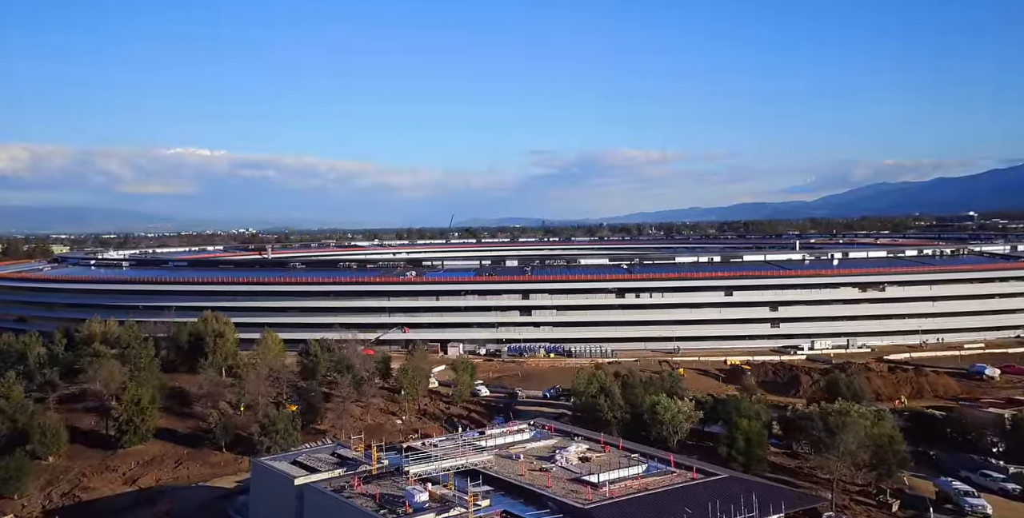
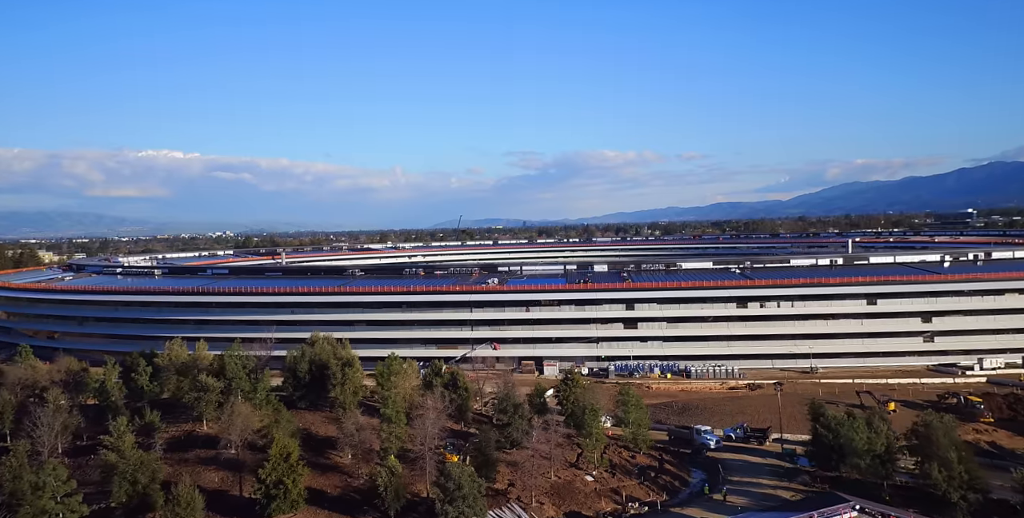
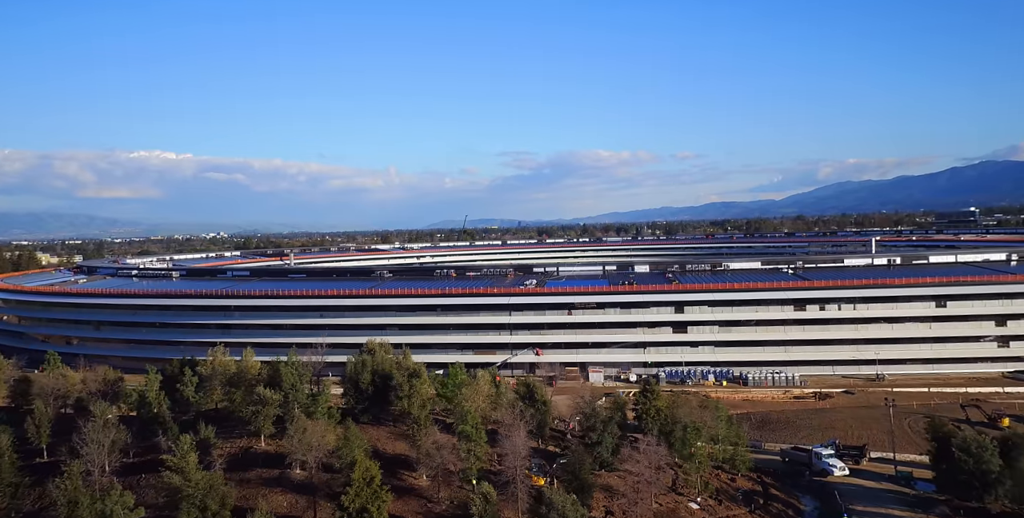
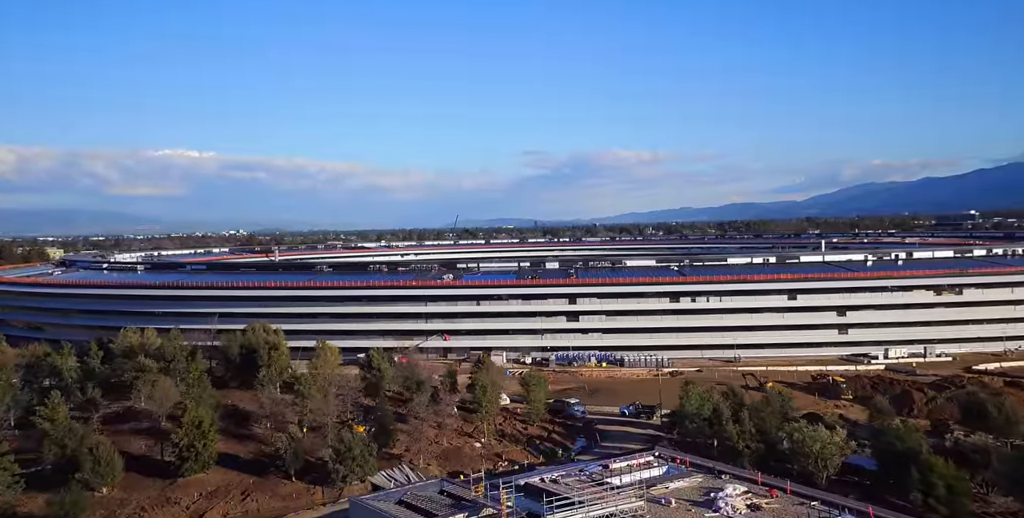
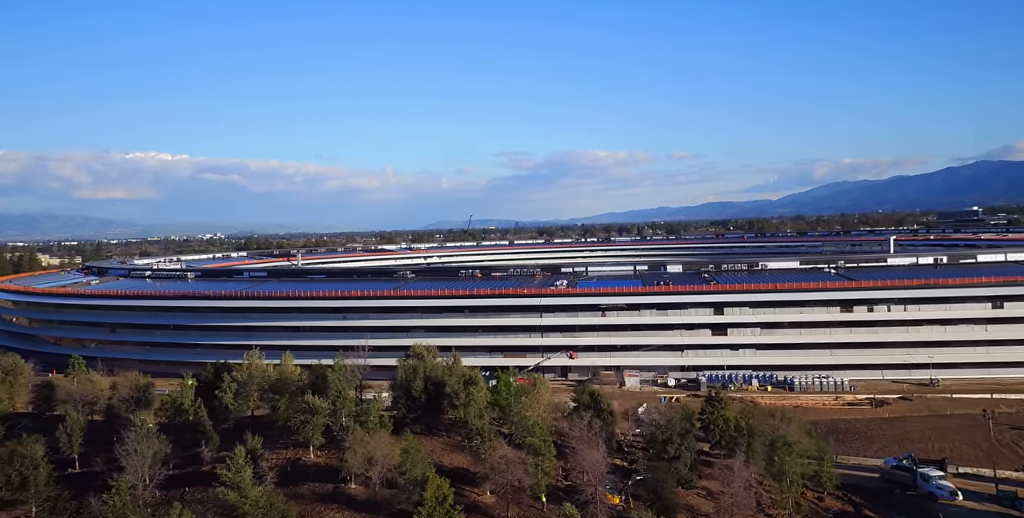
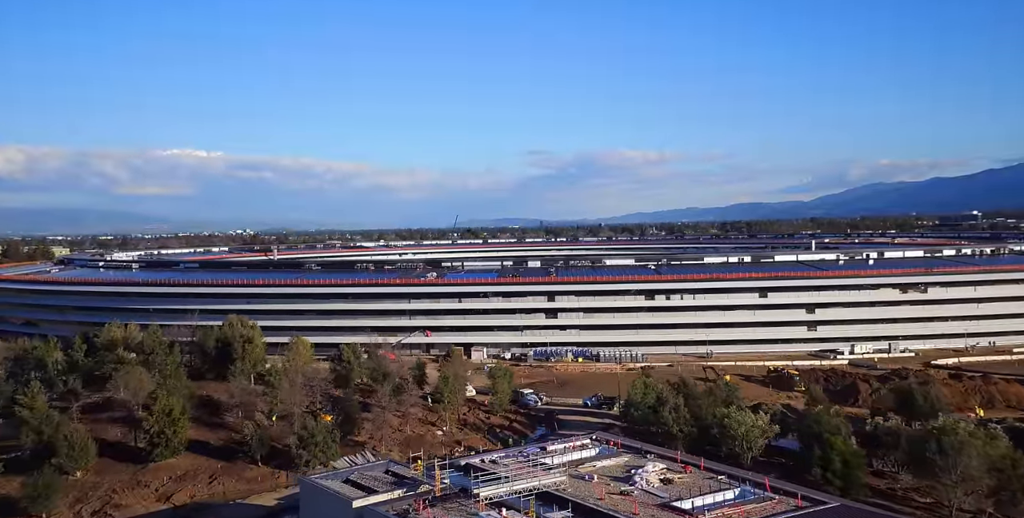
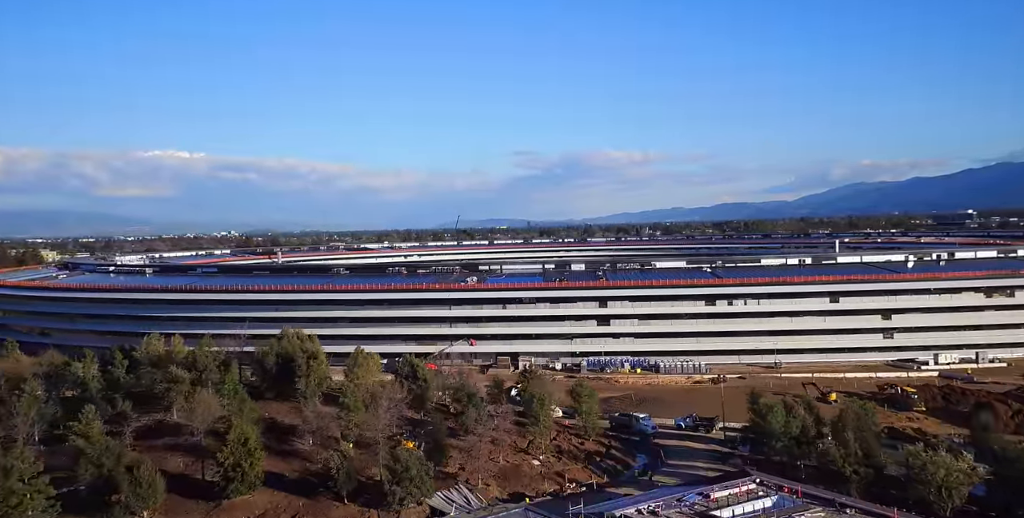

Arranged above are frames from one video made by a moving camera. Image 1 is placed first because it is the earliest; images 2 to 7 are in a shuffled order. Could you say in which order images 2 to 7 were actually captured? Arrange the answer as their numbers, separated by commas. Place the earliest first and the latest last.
6, 4, 7, 2, 3, 5
